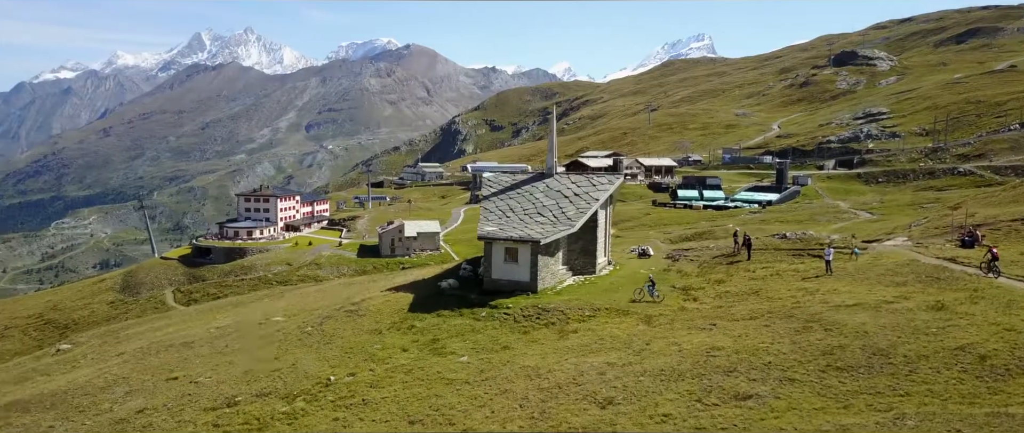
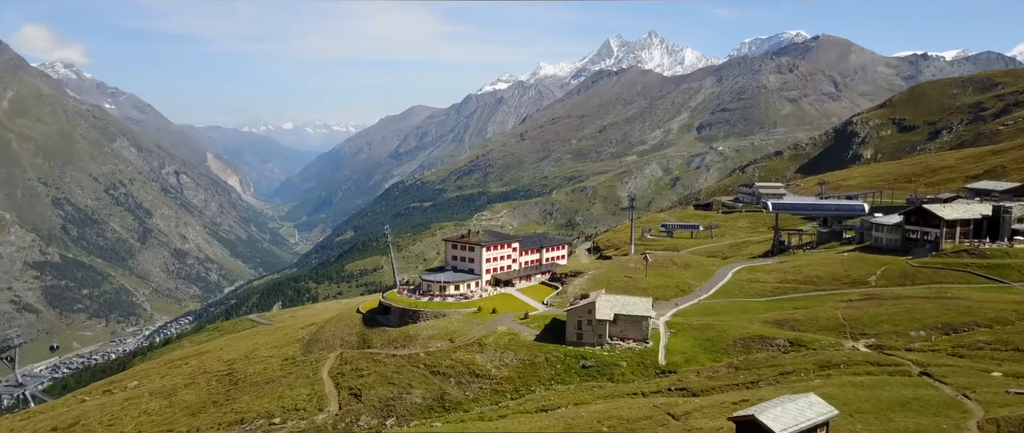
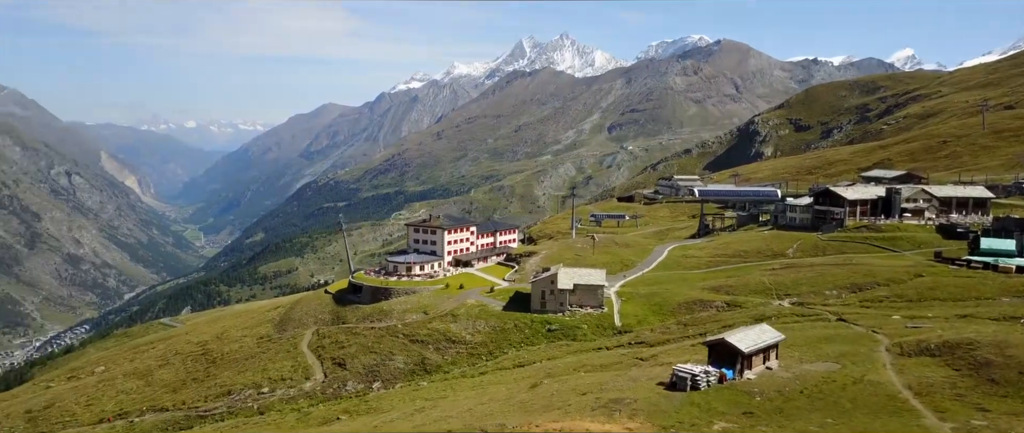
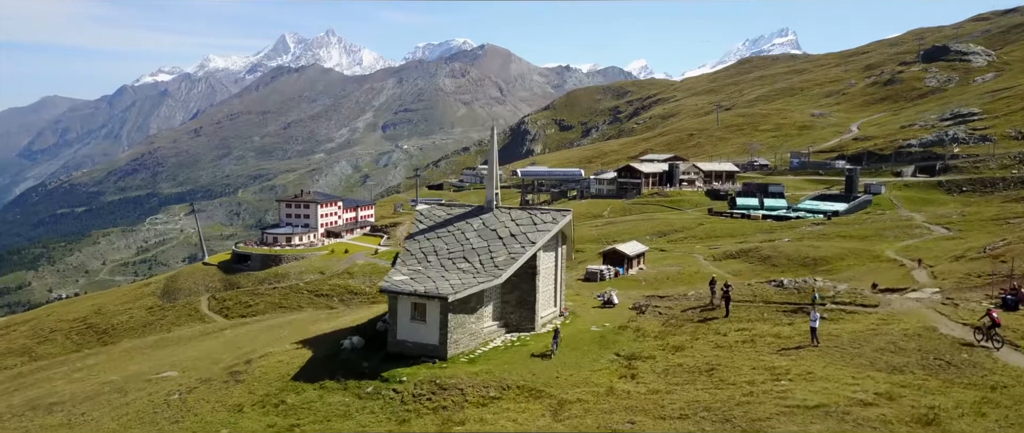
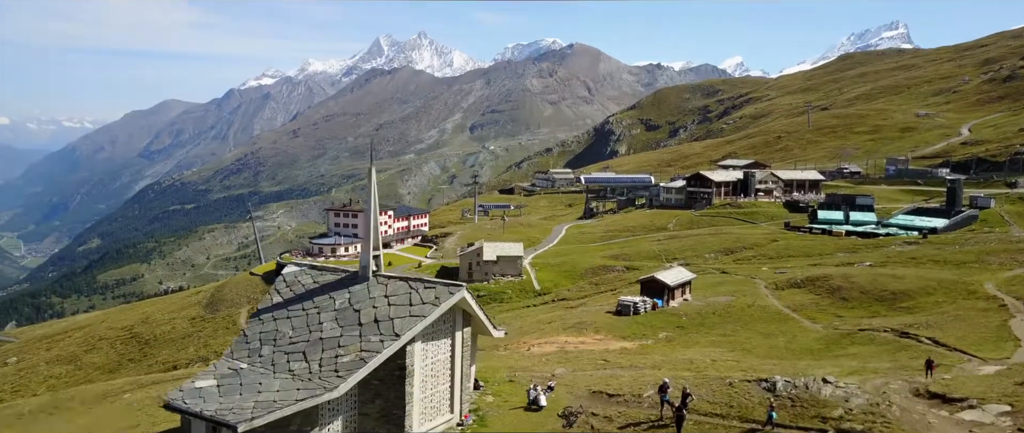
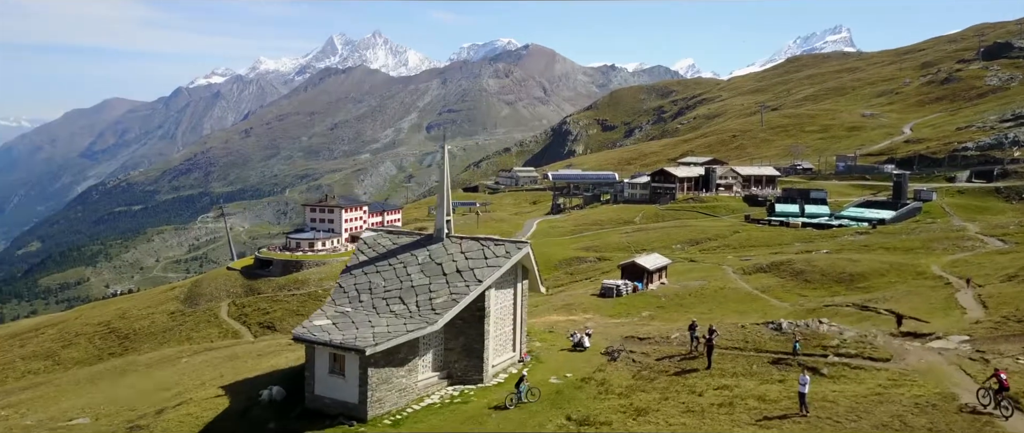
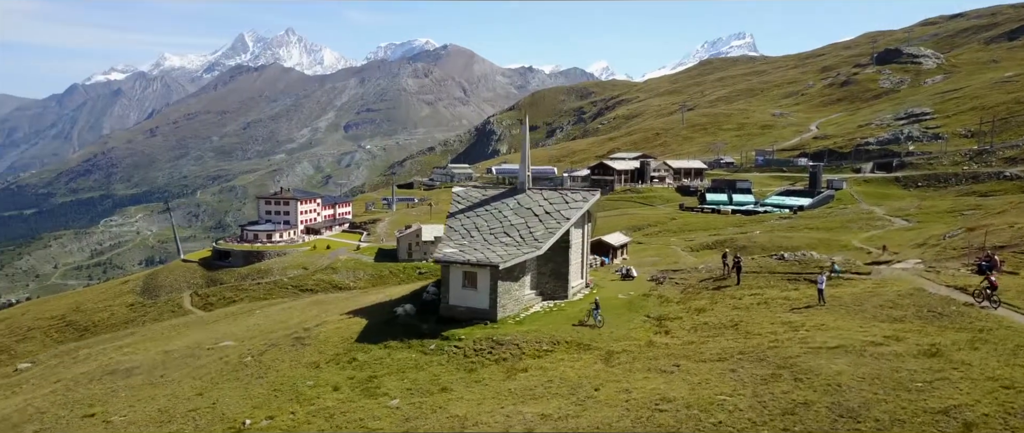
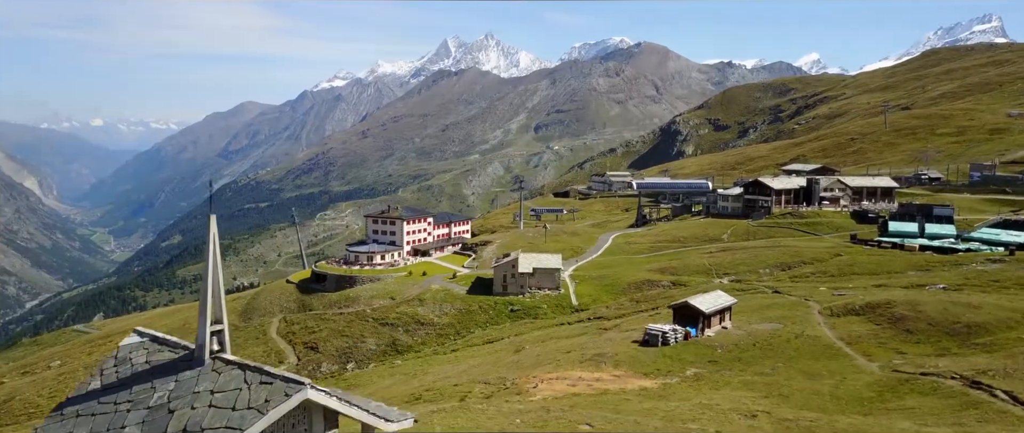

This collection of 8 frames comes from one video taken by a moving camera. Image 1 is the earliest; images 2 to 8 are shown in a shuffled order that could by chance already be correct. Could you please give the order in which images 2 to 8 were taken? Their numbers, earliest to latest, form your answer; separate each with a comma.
7, 4, 6, 5, 8, 3, 2
